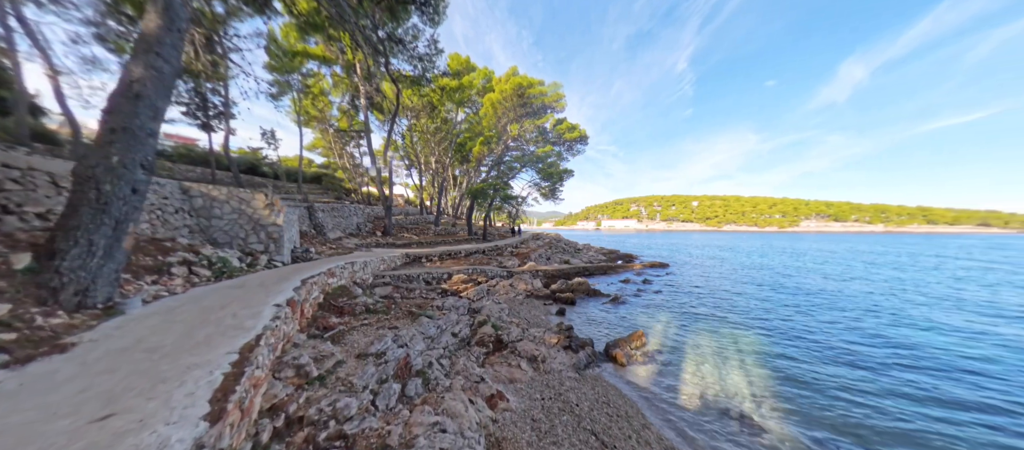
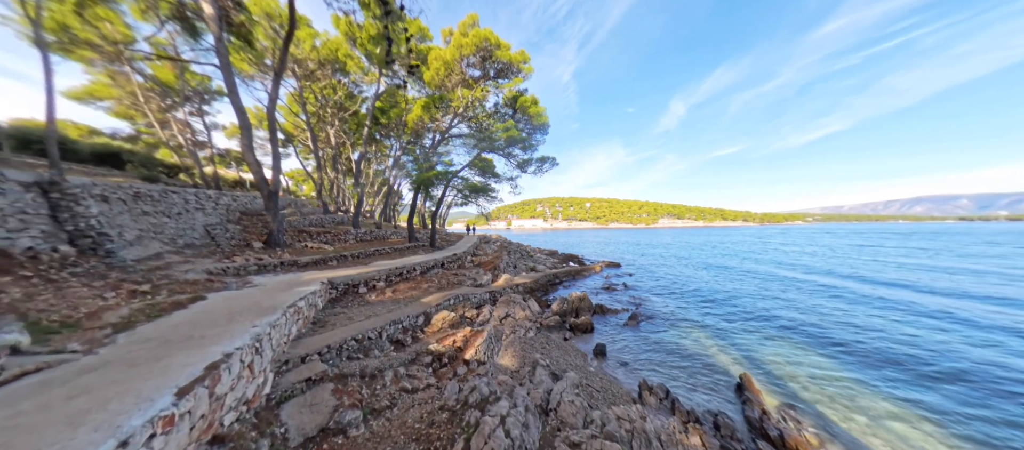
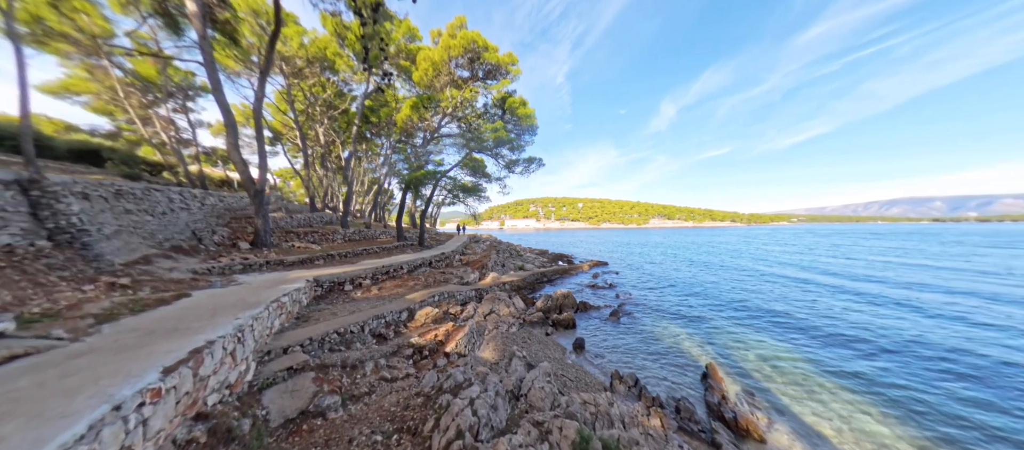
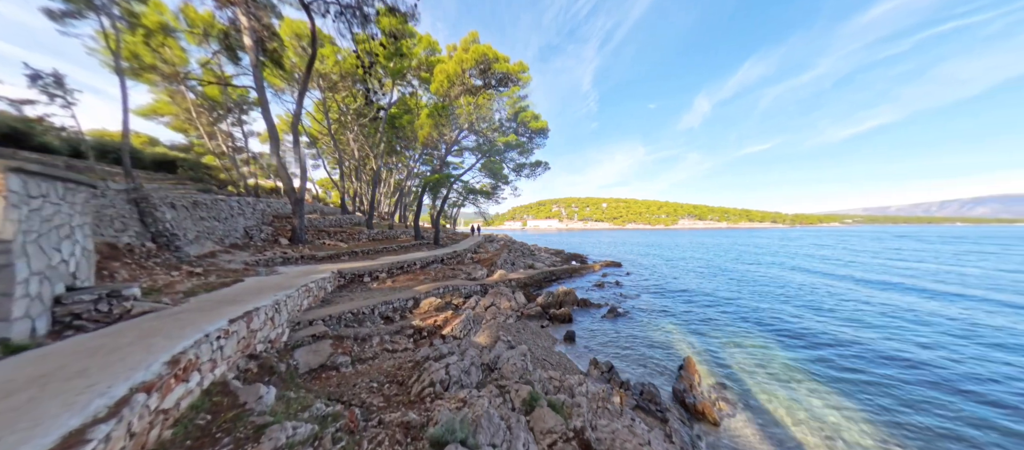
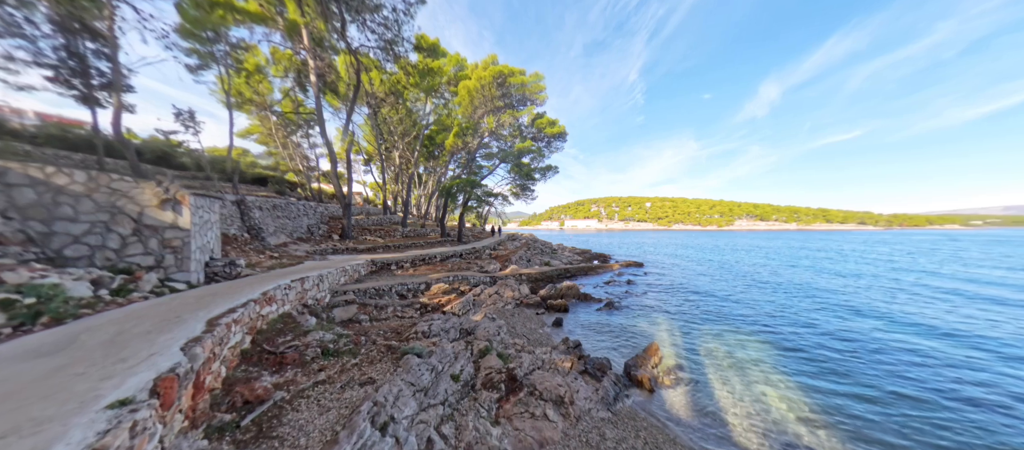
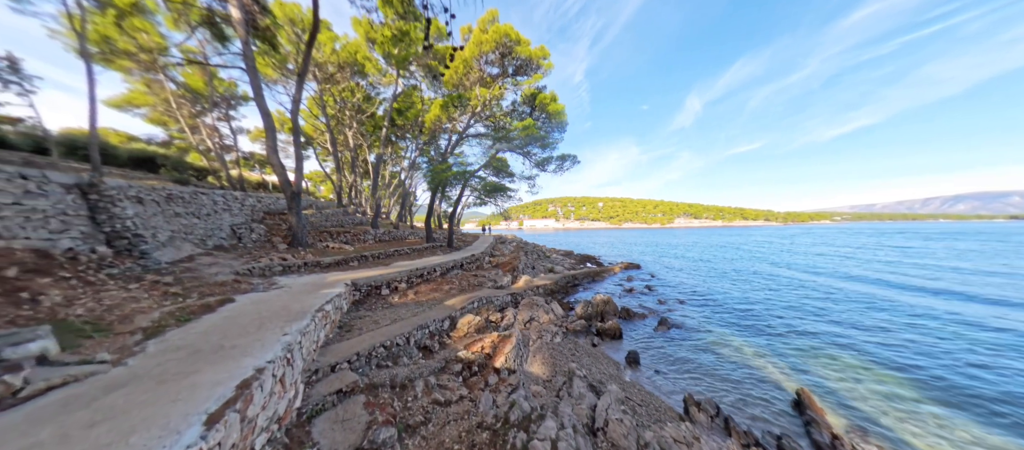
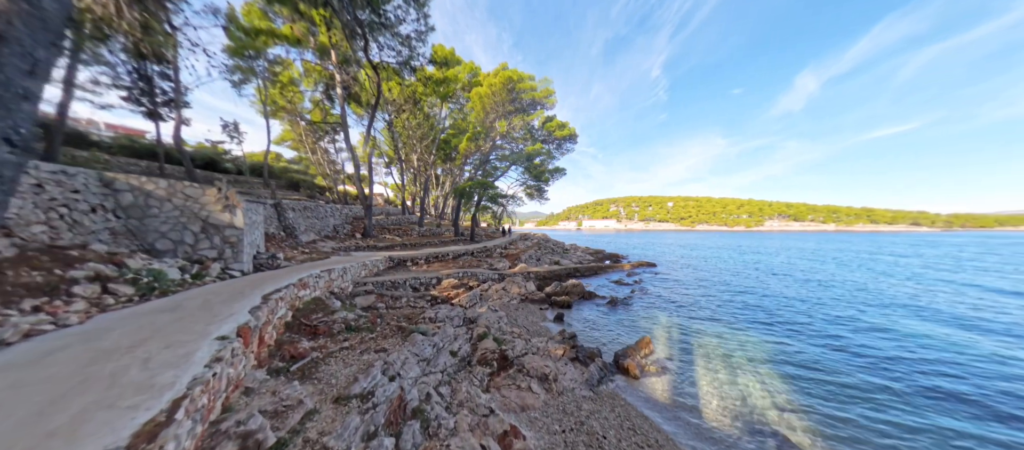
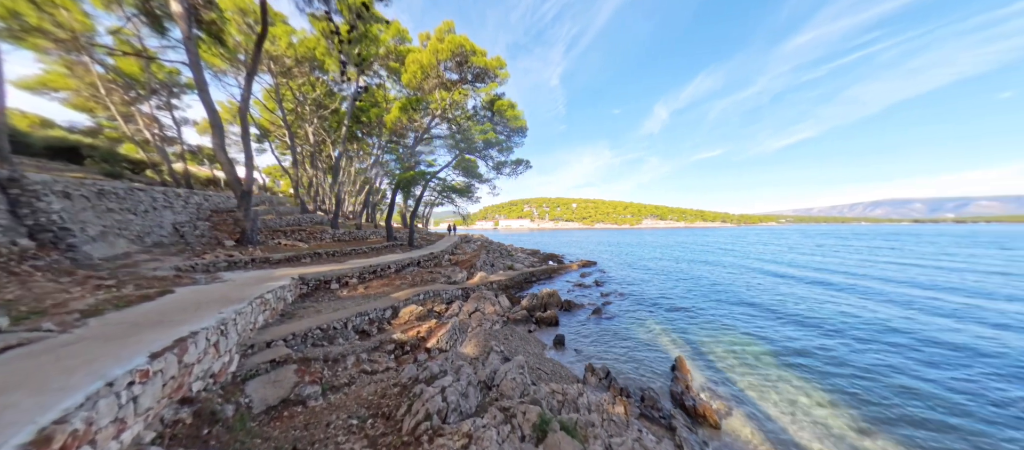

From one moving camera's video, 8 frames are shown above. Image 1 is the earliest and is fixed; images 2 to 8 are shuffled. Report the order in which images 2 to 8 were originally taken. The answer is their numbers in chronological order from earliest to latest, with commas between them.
7, 5, 4, 8, 3, 2, 6
